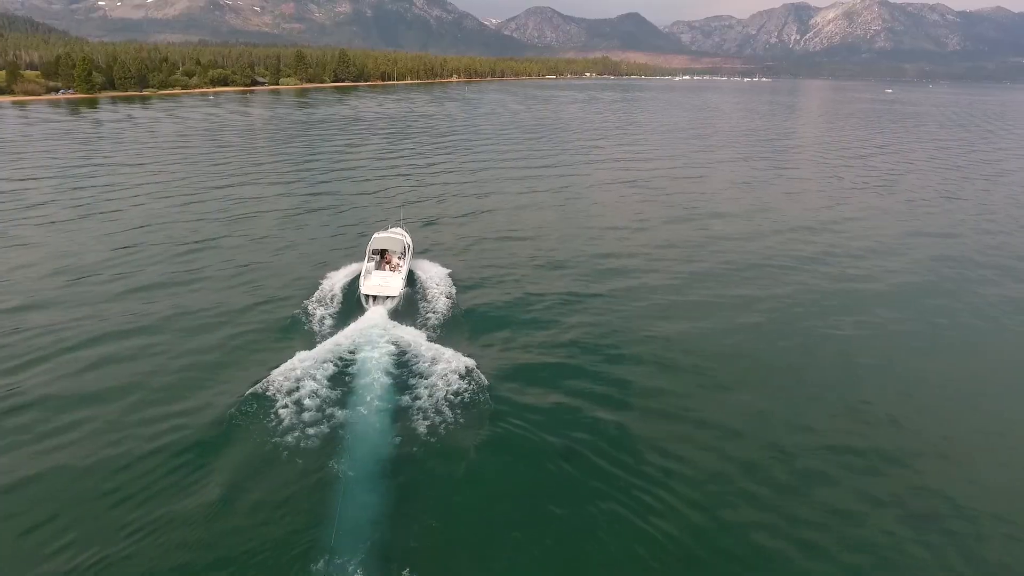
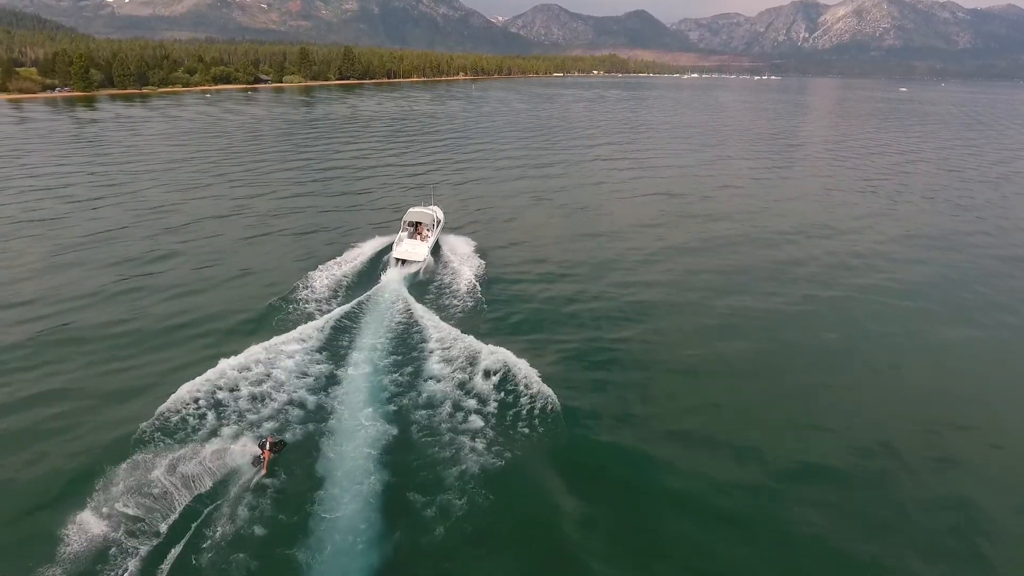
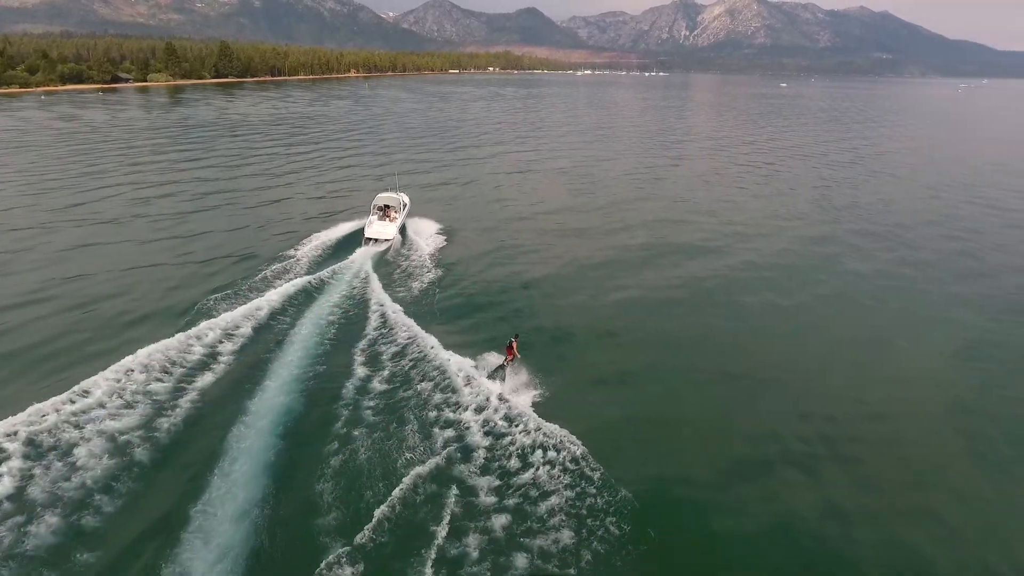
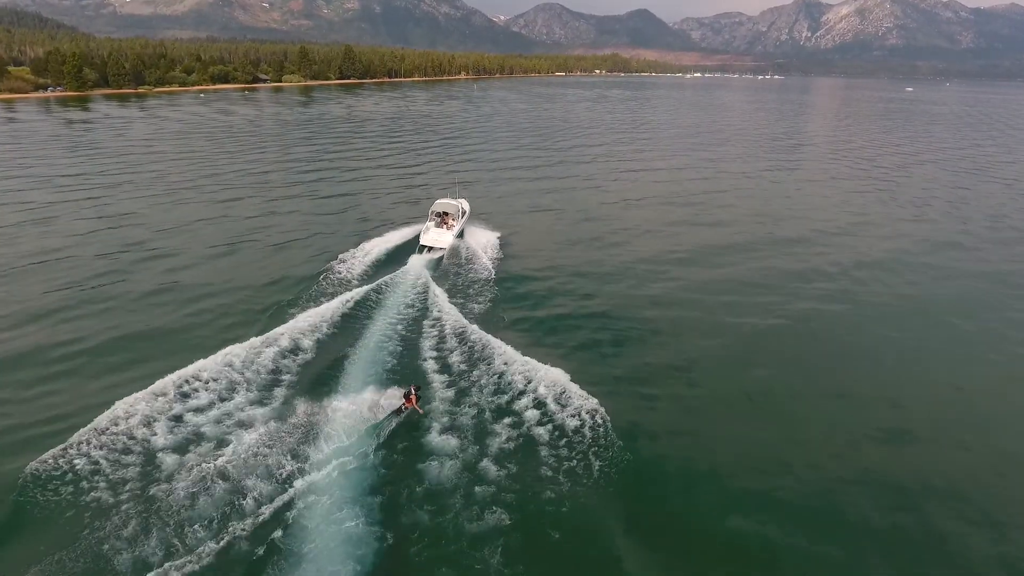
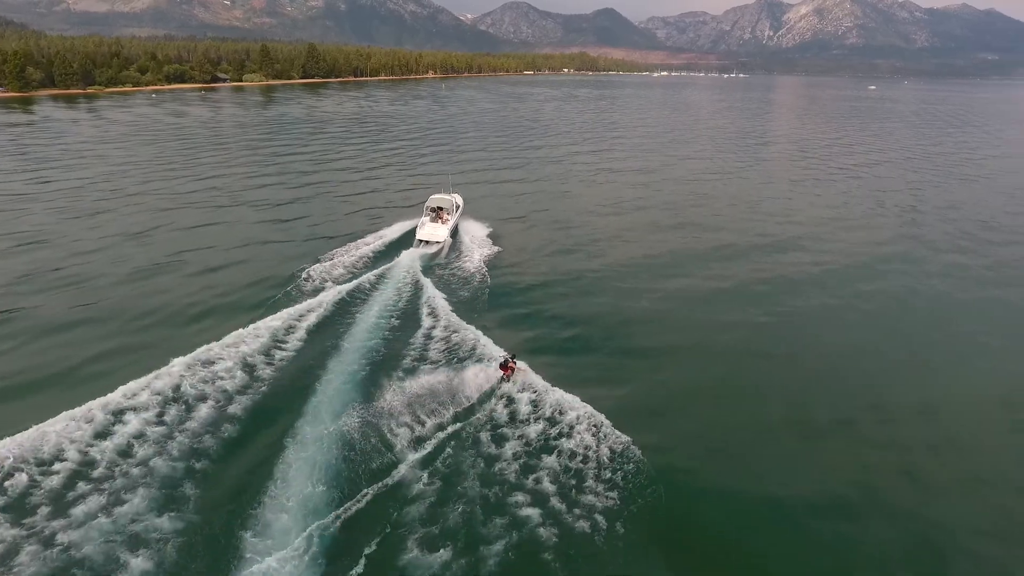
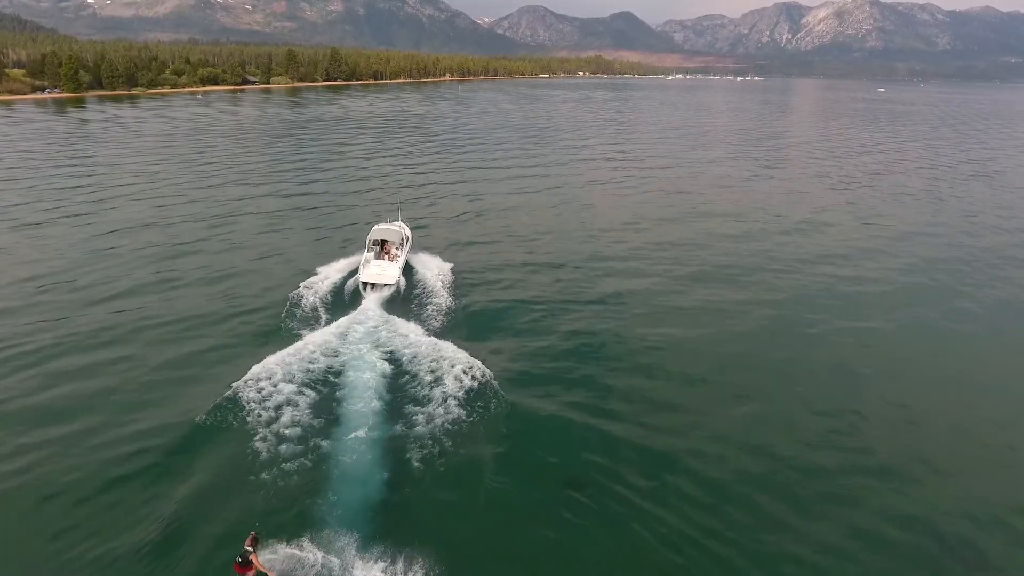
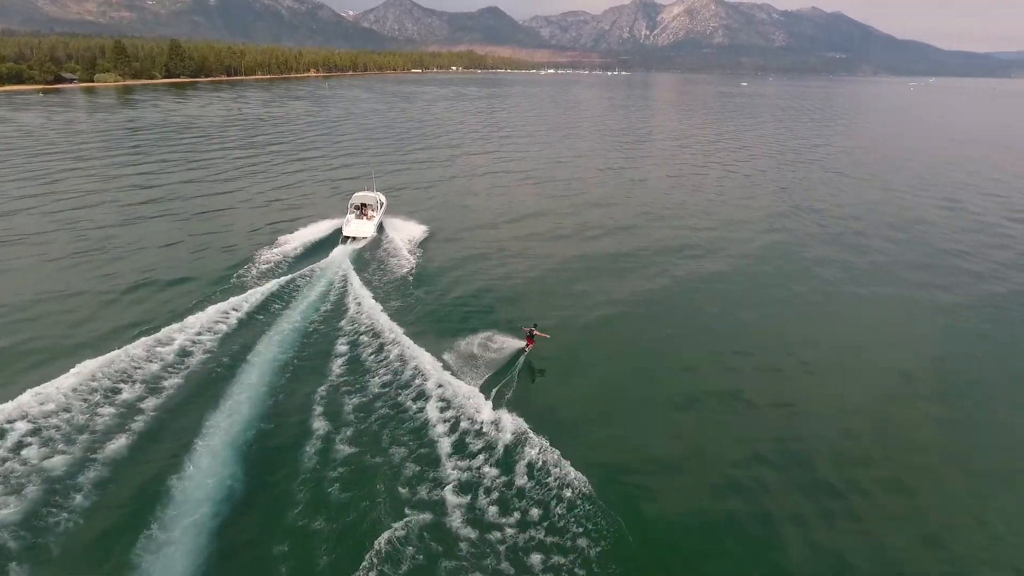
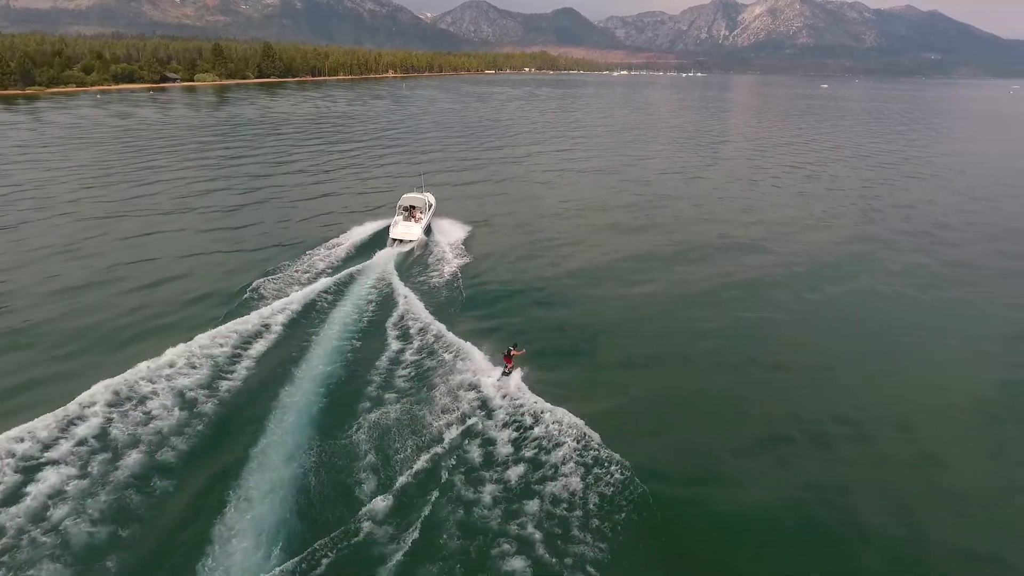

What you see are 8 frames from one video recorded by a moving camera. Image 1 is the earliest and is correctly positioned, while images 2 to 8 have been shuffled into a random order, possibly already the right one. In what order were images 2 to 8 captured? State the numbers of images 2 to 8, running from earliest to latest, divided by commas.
6, 2, 4, 5, 8, 3, 7
